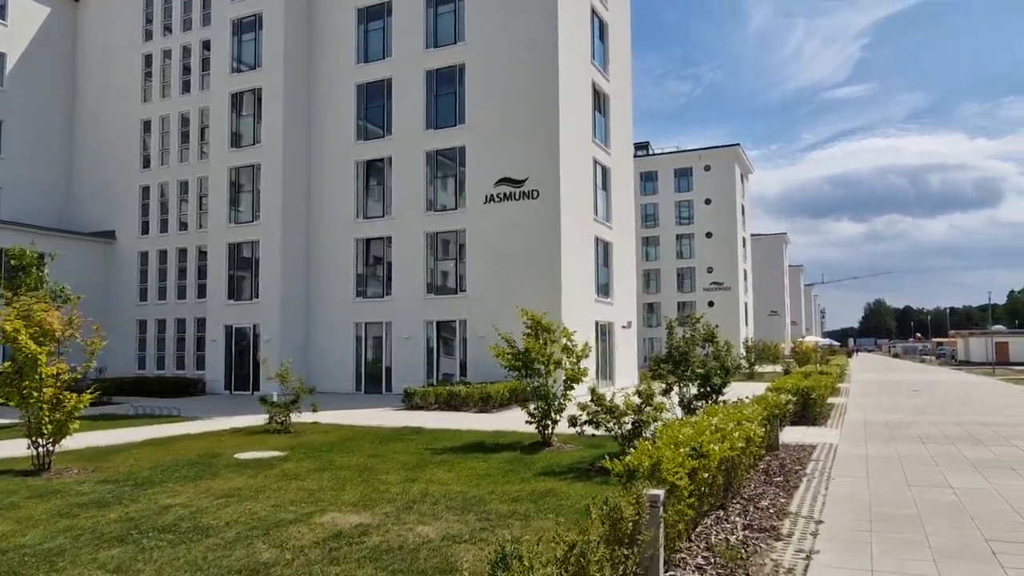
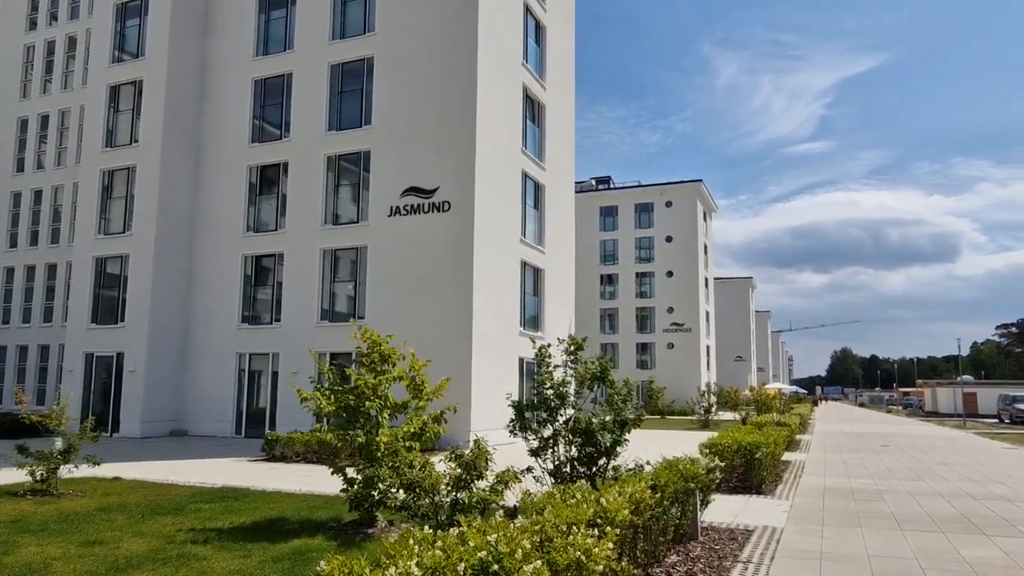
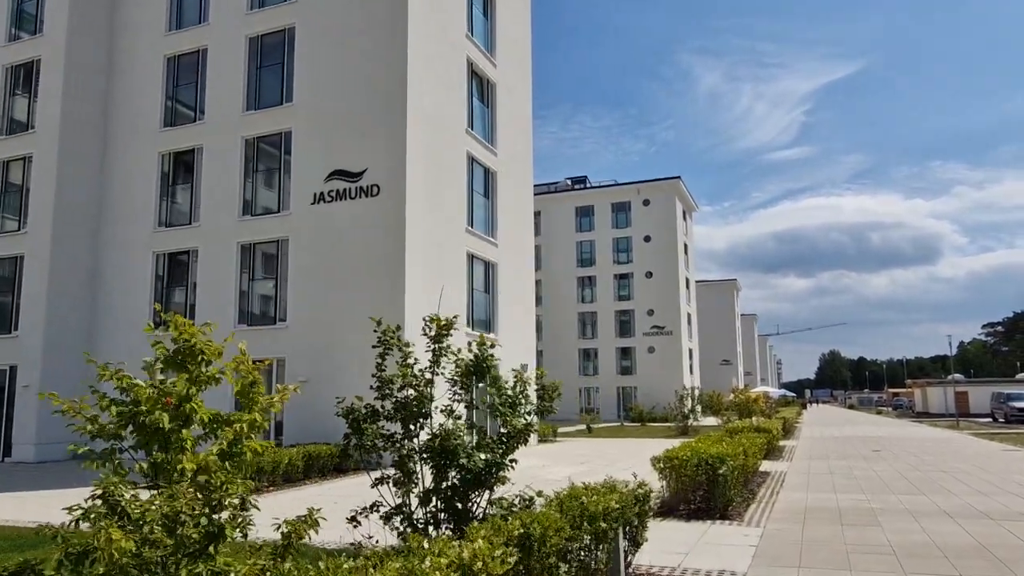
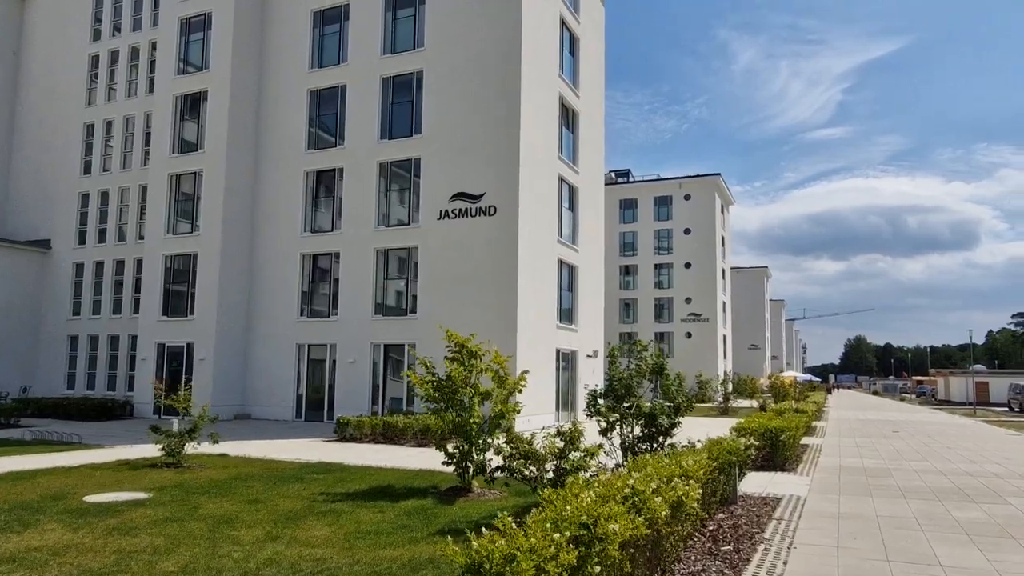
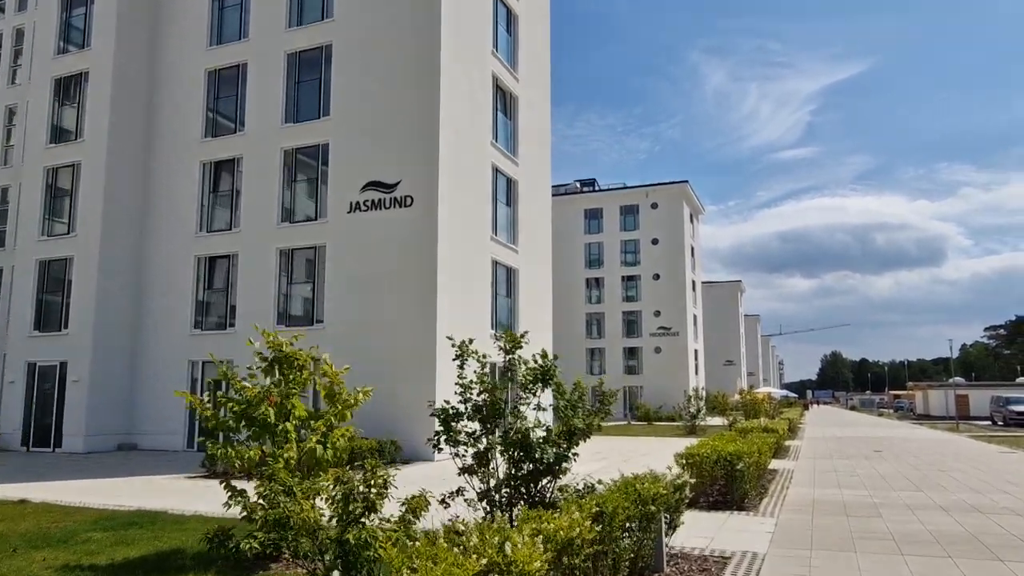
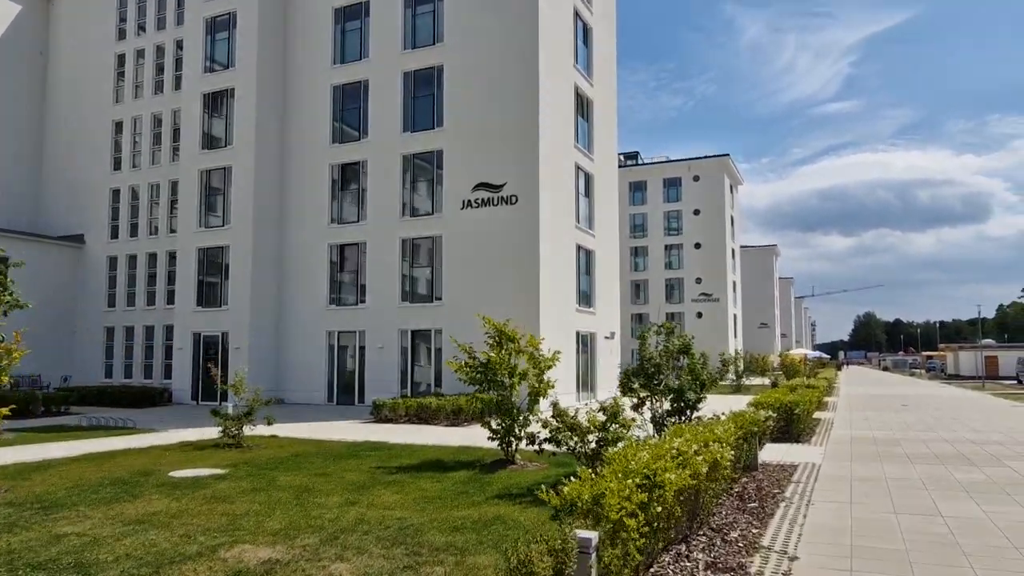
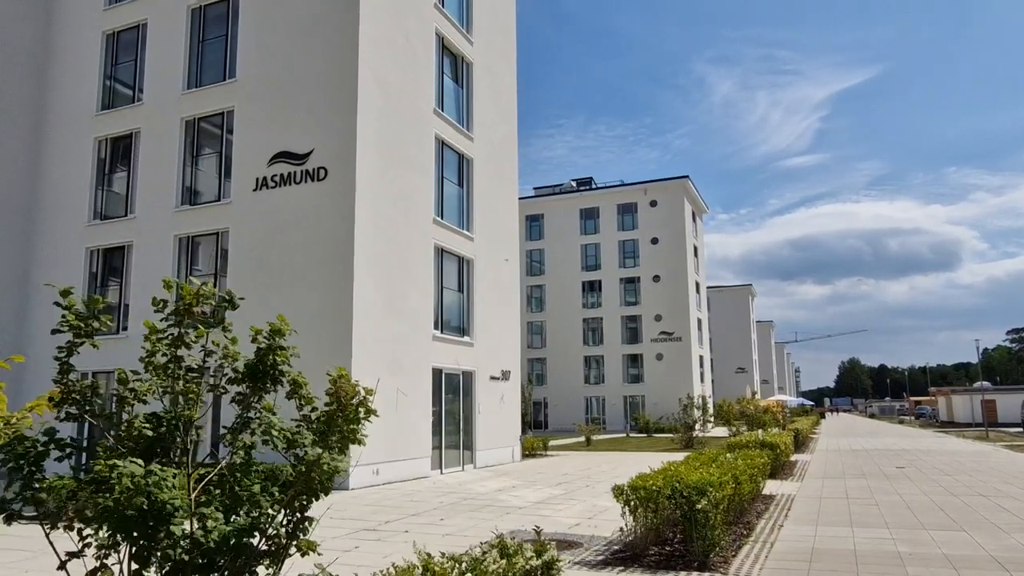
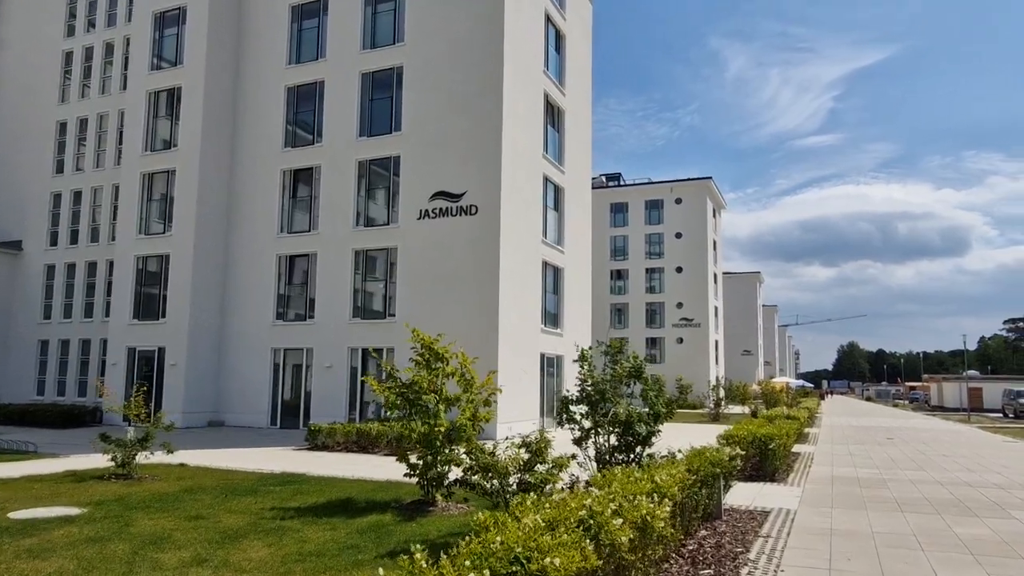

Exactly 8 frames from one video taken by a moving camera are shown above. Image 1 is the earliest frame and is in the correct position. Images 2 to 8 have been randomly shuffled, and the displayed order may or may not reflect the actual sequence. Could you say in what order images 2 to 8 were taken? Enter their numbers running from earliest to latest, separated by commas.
6, 4, 8, 2, 5, 3, 7
